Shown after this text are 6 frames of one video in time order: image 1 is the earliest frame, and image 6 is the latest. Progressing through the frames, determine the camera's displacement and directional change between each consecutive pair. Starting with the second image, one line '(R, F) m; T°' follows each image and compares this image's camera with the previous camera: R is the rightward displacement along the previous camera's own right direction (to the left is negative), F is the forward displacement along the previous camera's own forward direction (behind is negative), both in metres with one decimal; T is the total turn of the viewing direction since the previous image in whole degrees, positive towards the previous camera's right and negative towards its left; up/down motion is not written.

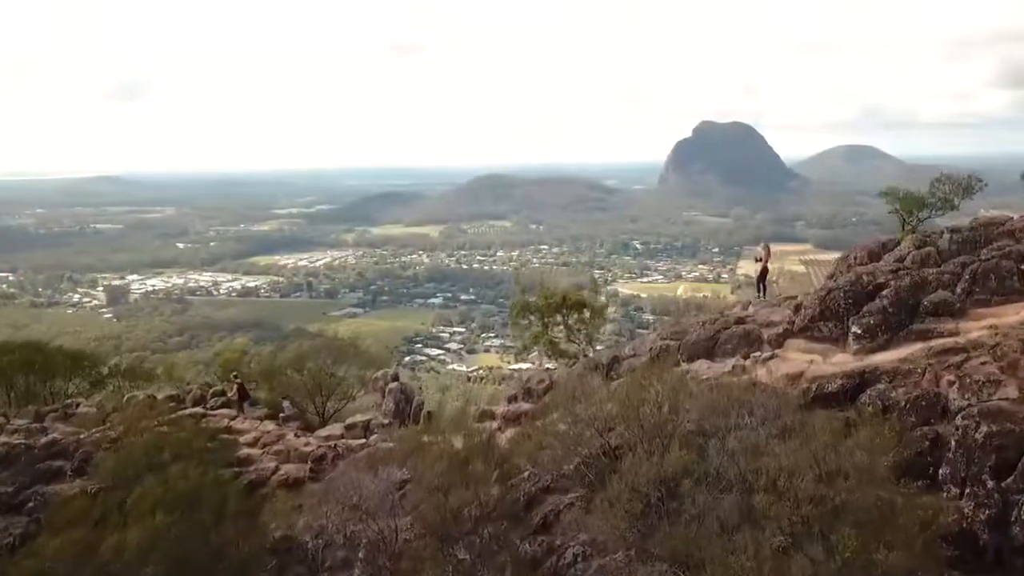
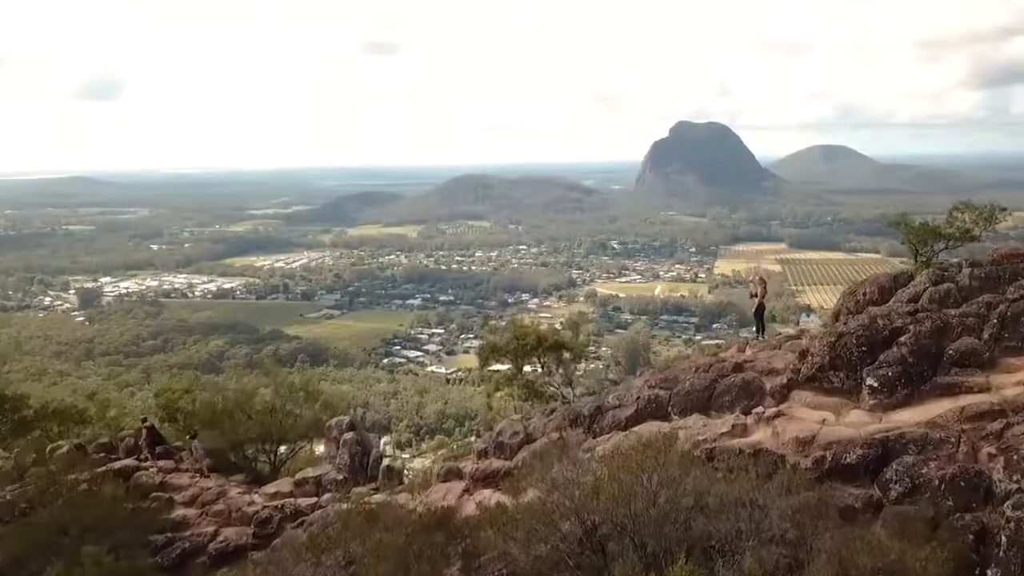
(+0.1, +1.0) m; +2°
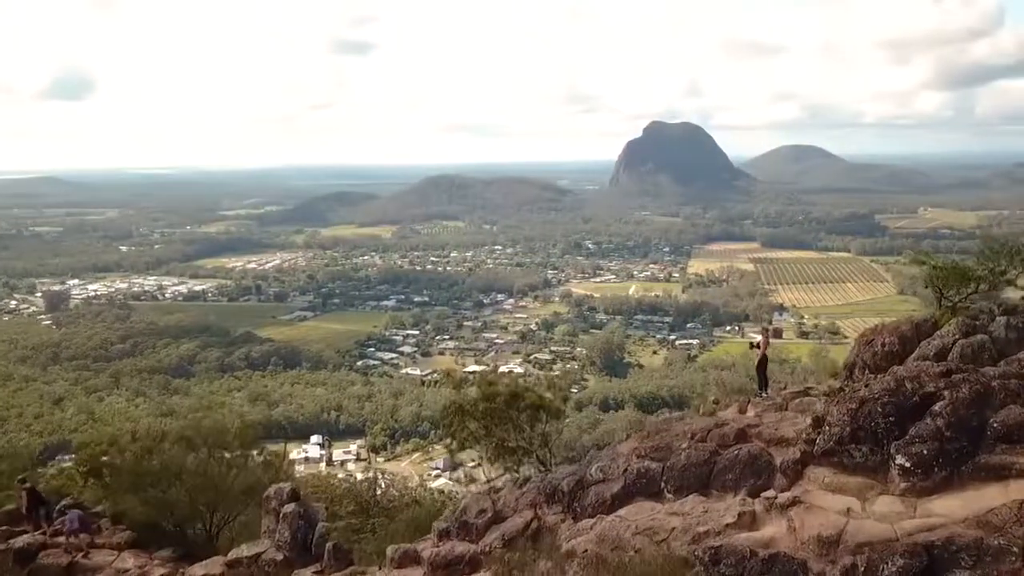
(+0.1, +1.1) m; +2°
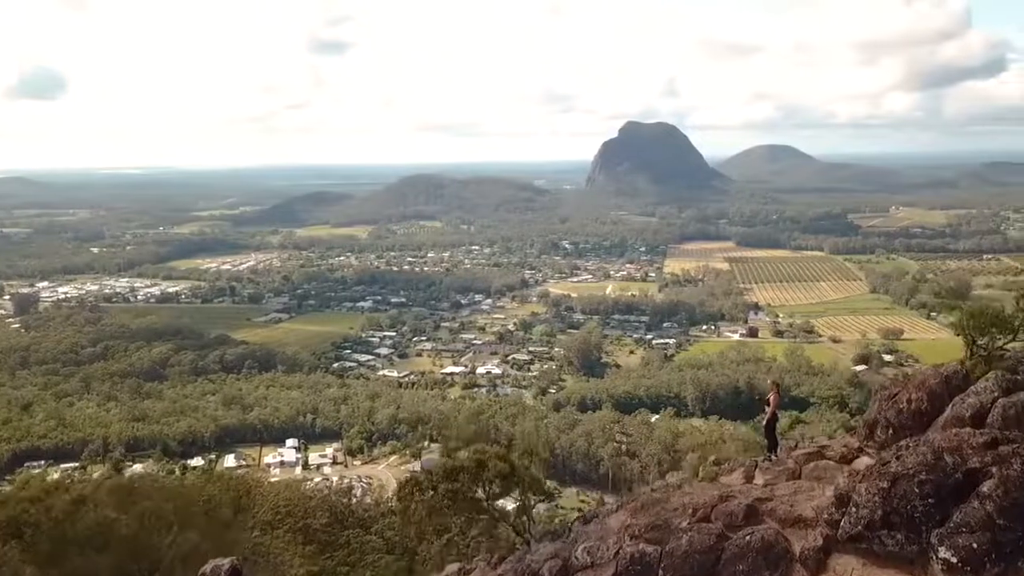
(0.0, +0.9) m; +2°
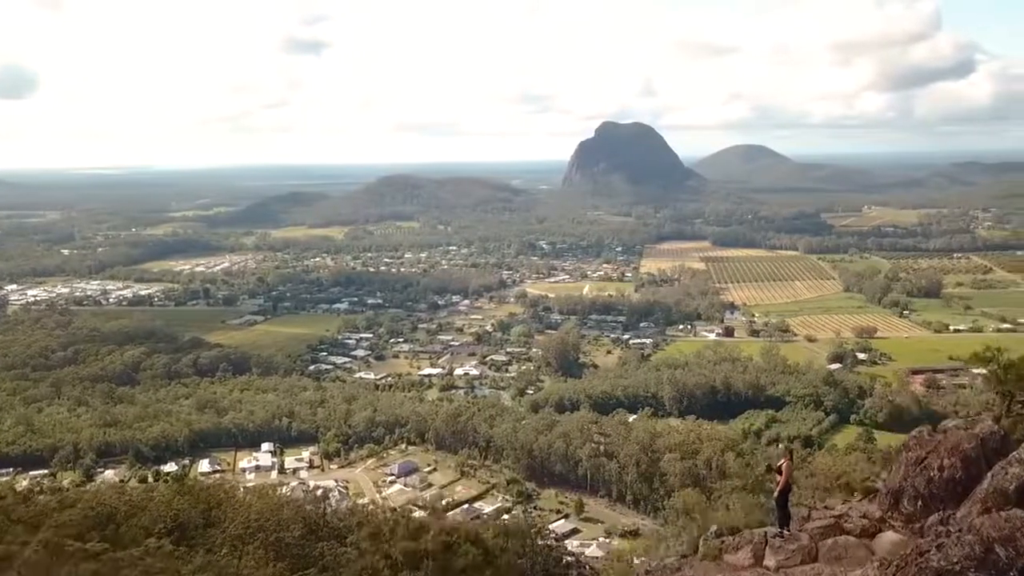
(0.0, +0.8) m; +2°
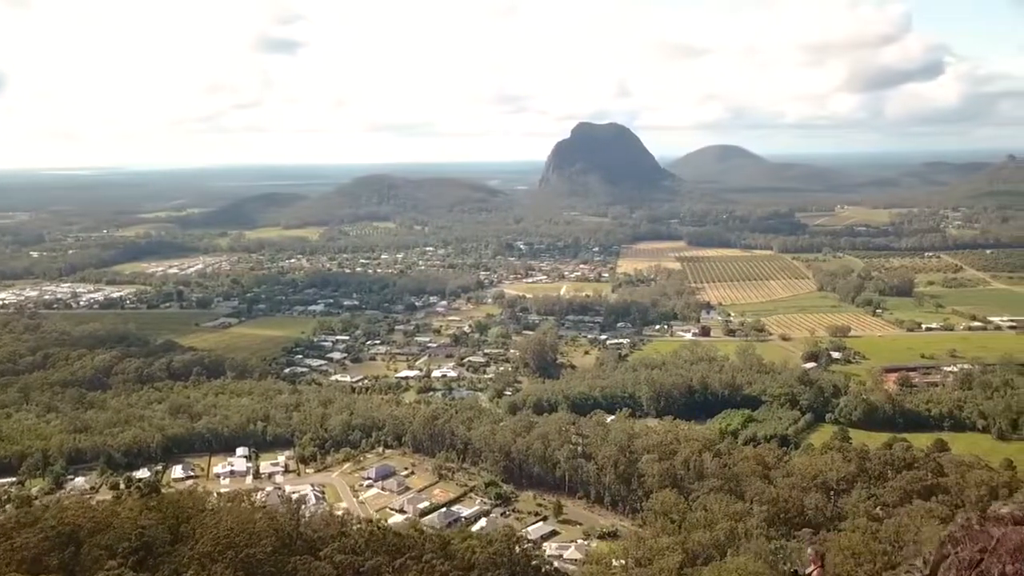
(+0.1, +0.9) m; +2°
